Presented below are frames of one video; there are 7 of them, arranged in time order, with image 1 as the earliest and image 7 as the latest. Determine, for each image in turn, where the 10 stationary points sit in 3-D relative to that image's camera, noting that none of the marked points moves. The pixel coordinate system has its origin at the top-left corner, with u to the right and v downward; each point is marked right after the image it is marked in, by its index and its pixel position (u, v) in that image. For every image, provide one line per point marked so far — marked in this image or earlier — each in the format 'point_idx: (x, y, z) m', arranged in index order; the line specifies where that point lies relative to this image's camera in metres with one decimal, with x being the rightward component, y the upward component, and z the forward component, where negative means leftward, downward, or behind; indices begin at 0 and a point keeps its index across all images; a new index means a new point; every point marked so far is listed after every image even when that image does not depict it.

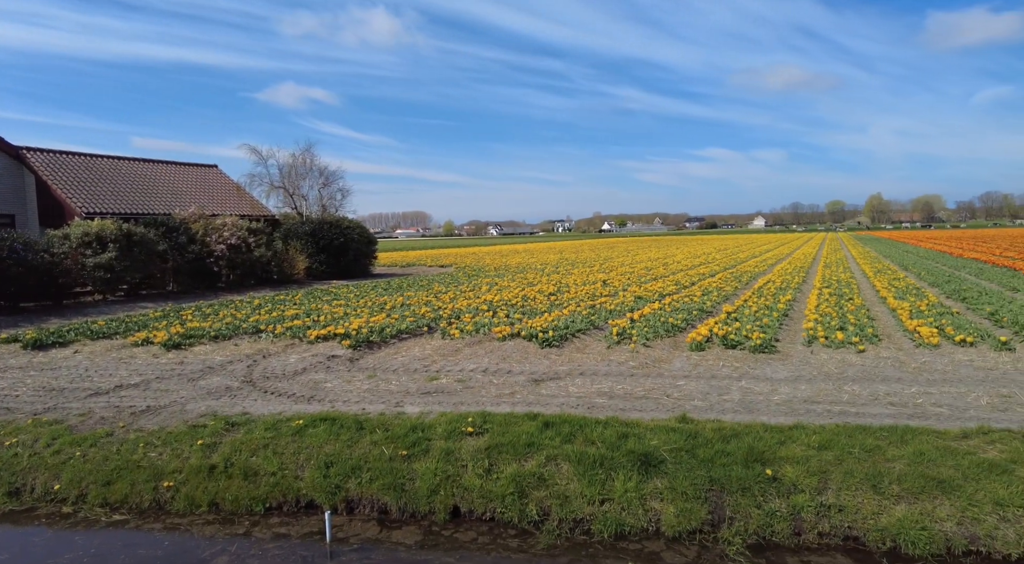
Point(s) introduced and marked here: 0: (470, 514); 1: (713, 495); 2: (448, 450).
0: (-0.4, -2.0, +5.7) m
1: (+1.7, -1.8, +5.5) m
2: (-0.6, -1.6, +6.2) m
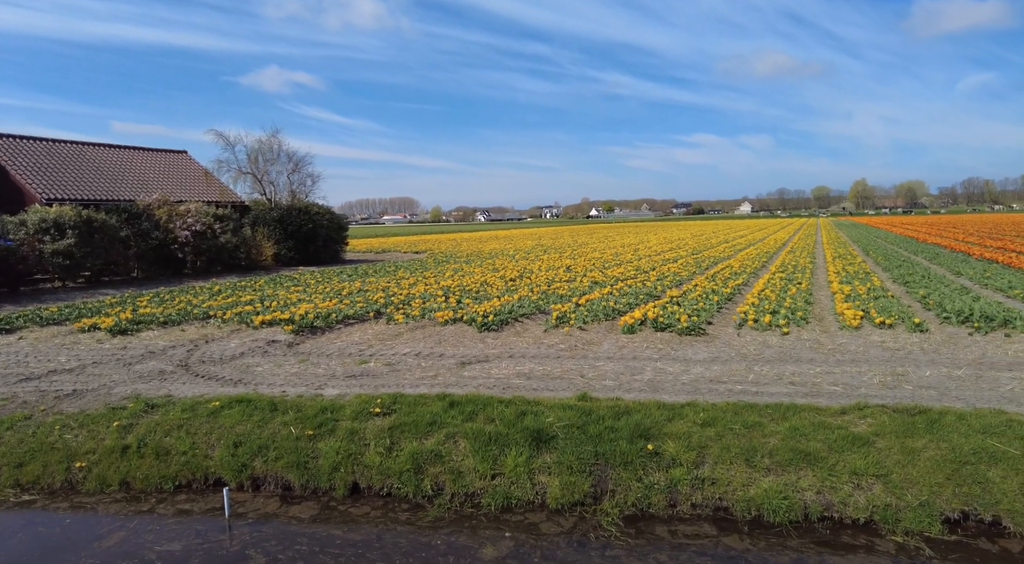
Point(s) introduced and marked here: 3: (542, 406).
0: (-1.3, -1.9, +5.9) m
1: (+0.8, -1.7, +5.7) m
2: (-1.6, -1.5, +6.4) m
3: (+0.3, -1.3, +6.6) m
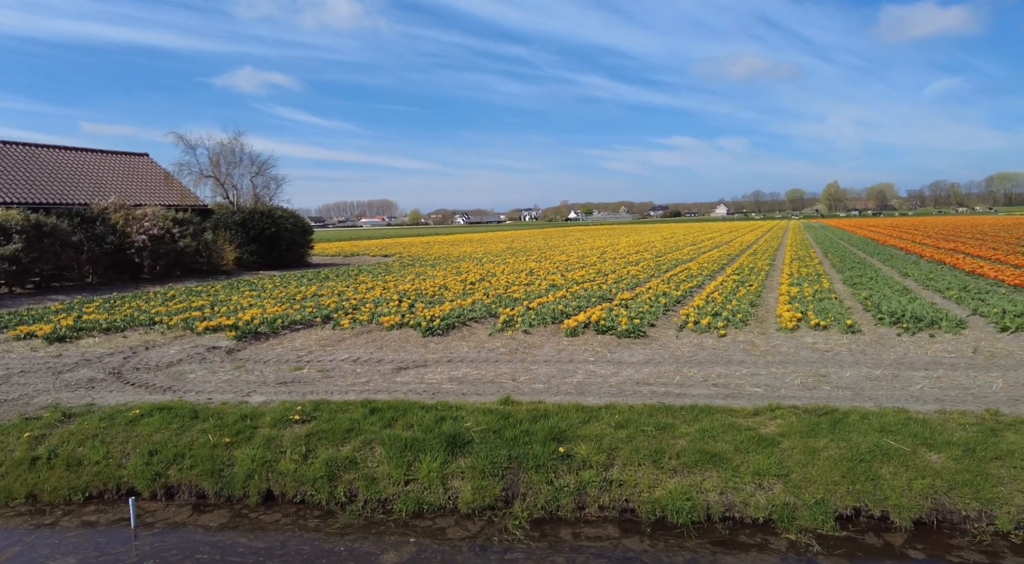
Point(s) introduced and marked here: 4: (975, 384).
0: (-2.1, -2.0, +5.9) m
1: (0.0, -1.7, +5.8) m
2: (-2.4, -1.5, +6.4) m
3: (-0.5, -1.3, +6.7) m
4: (+5.2, -1.2, +7.3) m
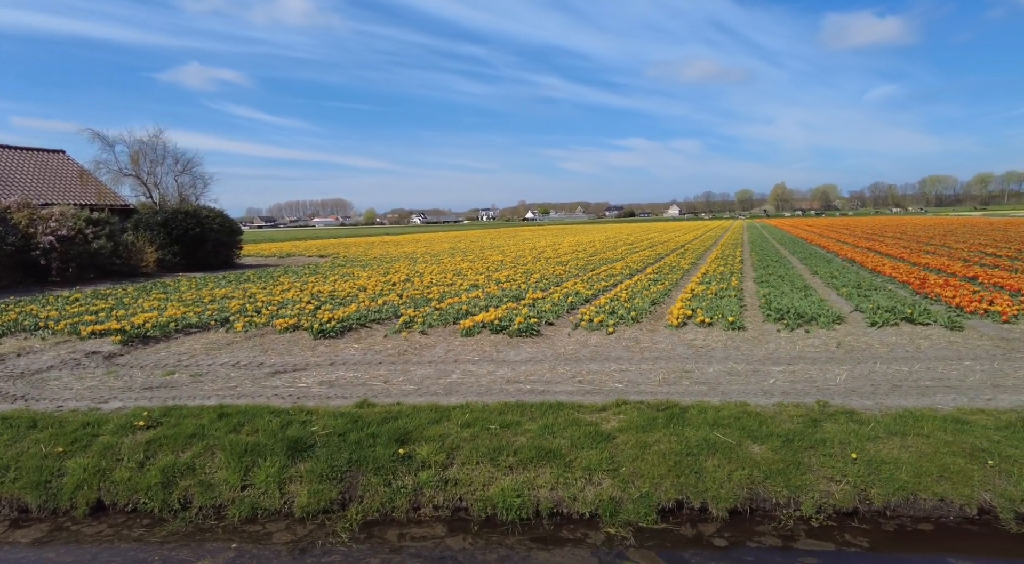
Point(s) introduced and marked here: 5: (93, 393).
0: (-3.5, -2.0, +5.7) m
1: (-1.4, -1.7, +5.7) m
2: (-3.9, -1.6, +6.2) m
3: (-2.0, -1.3, +6.6) m
4: (+3.7, -1.1, +7.7) m
5: (-5.3, -1.4, +8.1) m
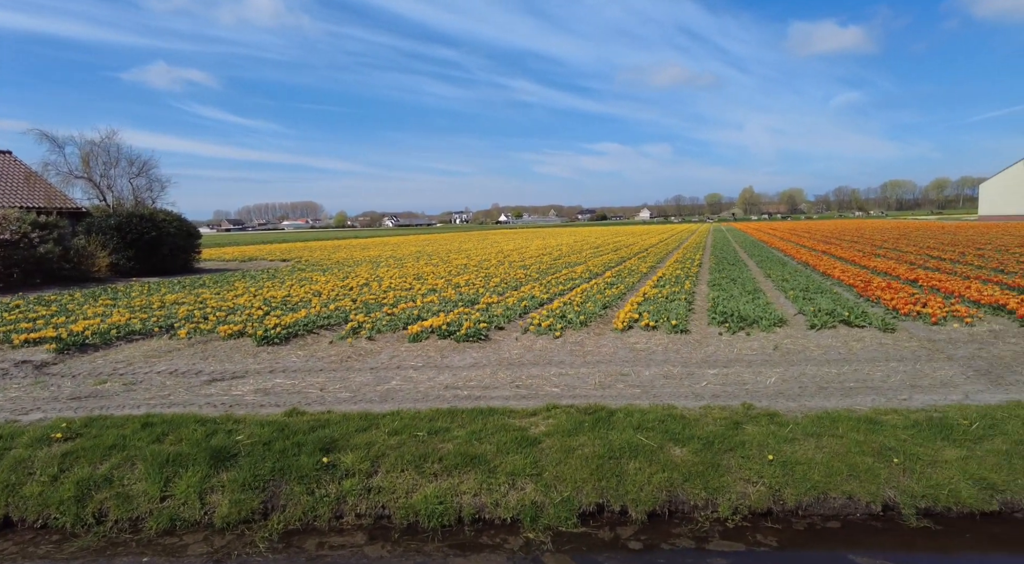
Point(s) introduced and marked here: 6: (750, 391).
0: (-4.2, -2.1, +5.5) m
1: (-2.1, -1.8, +5.7) m
2: (-4.5, -1.6, +6.0) m
3: (-2.7, -1.4, +6.5) m
4: (+2.9, -1.2, +7.8) m
5: (-6.0, -1.5, +7.9) m
6: (+2.7, -1.2, +7.3) m
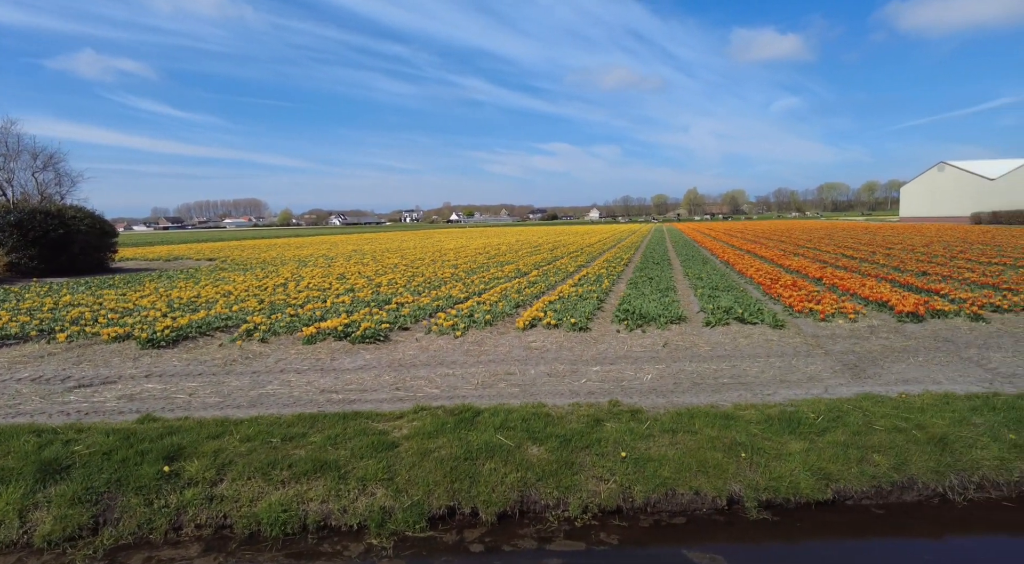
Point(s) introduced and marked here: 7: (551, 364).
0: (-5.4, -2.1, +5.1) m
1: (-3.4, -1.8, +5.4) m
2: (-5.8, -1.6, +5.5) m
3: (-4.0, -1.4, +6.1) m
4: (+1.5, -1.2, +7.9) m
5: (-7.4, -1.5, +7.2) m
6: (+1.3, -1.2, +7.4) m
7: (+0.5, -1.1, +8.8) m
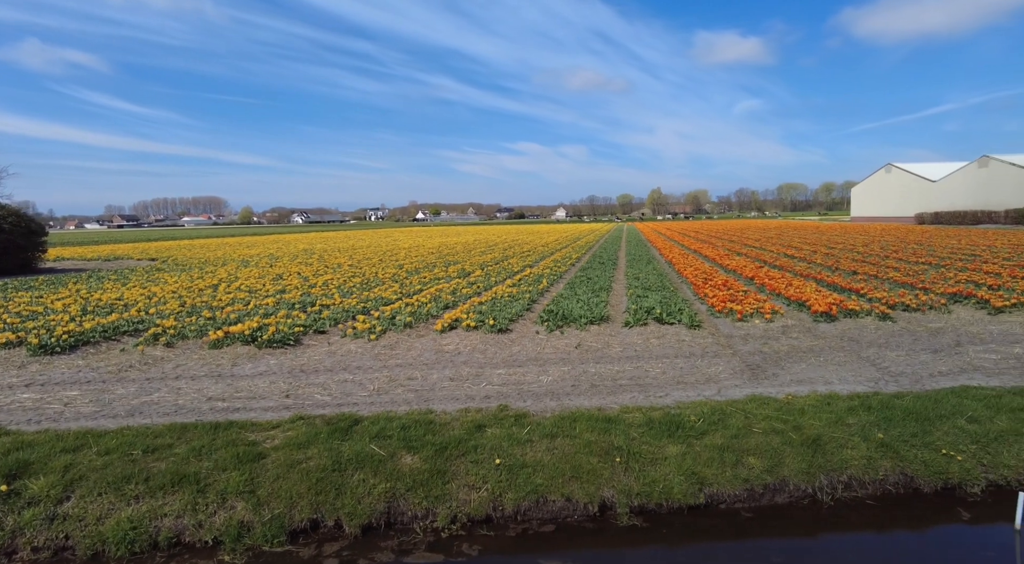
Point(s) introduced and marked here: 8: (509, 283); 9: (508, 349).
0: (-6.4, -2.1, +4.6) m
1: (-4.4, -1.8, +5.0) m
2: (-6.9, -1.7, +5.0) m
3: (-5.1, -1.5, +5.7) m
4: (+0.3, -1.2, +7.8) m
5: (-8.6, -1.5, +6.6) m
6: (+0.1, -1.2, +7.3) m
7: (-0.7, -1.1, +8.6) m
8: (0.0, 0.0, +19.8) m
9: (0.0, -1.0, +9.7) m
